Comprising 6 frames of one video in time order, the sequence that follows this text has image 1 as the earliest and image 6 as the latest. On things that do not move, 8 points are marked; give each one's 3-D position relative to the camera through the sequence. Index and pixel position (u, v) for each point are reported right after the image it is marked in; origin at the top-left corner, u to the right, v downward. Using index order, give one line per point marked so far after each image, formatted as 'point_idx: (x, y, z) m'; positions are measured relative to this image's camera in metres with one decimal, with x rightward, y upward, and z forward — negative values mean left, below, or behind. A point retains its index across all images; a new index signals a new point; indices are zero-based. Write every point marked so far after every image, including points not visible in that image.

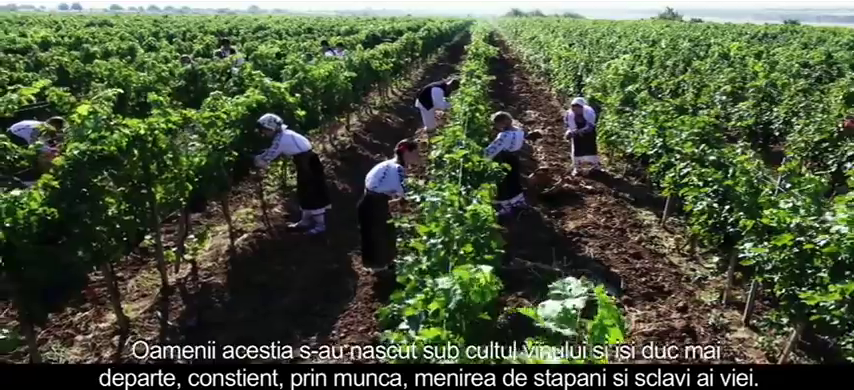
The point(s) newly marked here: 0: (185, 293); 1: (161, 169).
0: (-2.8, -1.2, +8.1) m
1: (-2.8, +0.3, +7.2) m
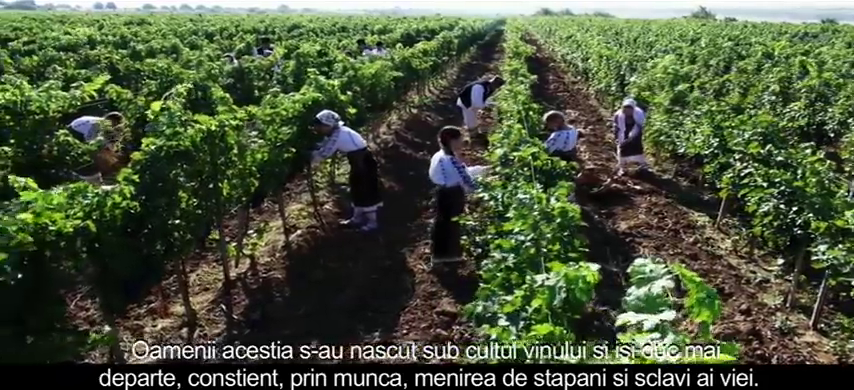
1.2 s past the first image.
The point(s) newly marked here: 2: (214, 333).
0: (-2.1, -1.1, +8.2) m
1: (-2.1, +0.3, +7.3) m
2: (-2.2, -1.4, +7.1) m
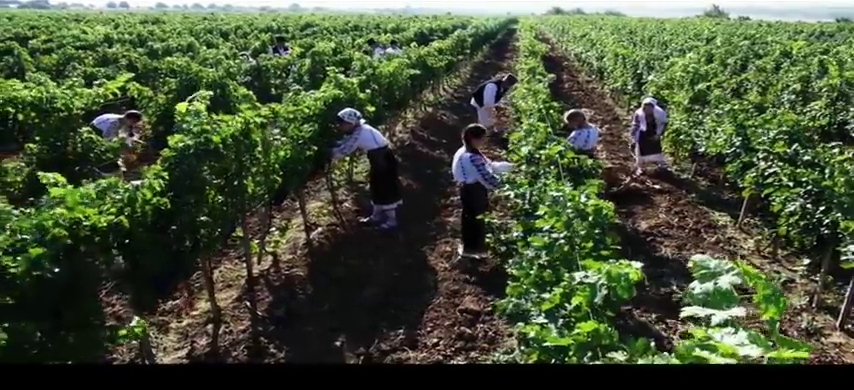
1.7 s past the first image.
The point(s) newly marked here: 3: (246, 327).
0: (-1.9, -1.1, +8.2) m
1: (-1.8, +0.4, +7.4) m
2: (-1.9, -1.4, +7.1) m
3: (-1.8, -1.3, +7.0) m
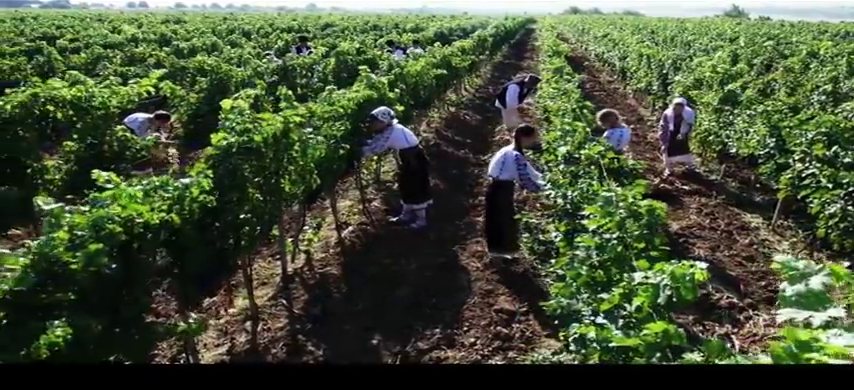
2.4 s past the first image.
0: (-1.5, -1.1, +8.3) m
1: (-1.4, +0.4, +7.4) m
2: (-1.6, -1.4, +7.2) m
3: (-1.5, -1.3, +7.1) m
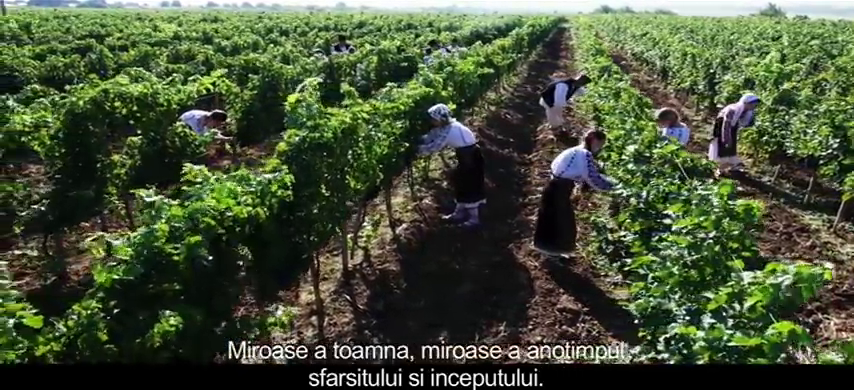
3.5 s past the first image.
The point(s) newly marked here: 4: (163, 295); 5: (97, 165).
0: (-0.7, -1.0, +8.3) m
1: (-0.7, +0.4, +7.5) m
2: (-0.9, -1.3, +7.2) m
3: (-0.8, -1.3, +7.1) m
4: (-1.5, -0.6, +4.0) m
5: (-3.9, +0.4, +8.1) m
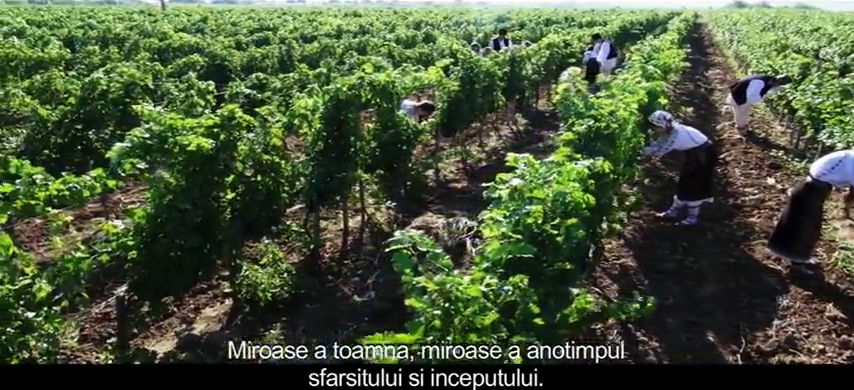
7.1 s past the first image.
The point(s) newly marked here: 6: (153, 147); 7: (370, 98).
0: (+2.1, -0.9, +8.2) m
1: (+2.1, +0.5, +7.4) m
2: (+1.8, -1.2, +7.2) m
3: (+1.9, -1.2, +7.1) m
4: (+0.7, -0.5, +4.1) m
5: (-0.9, +0.6, +8.5) m
6: (-2.4, +0.4, +5.9) m
7: (-0.8, +1.3, +9.0) m
